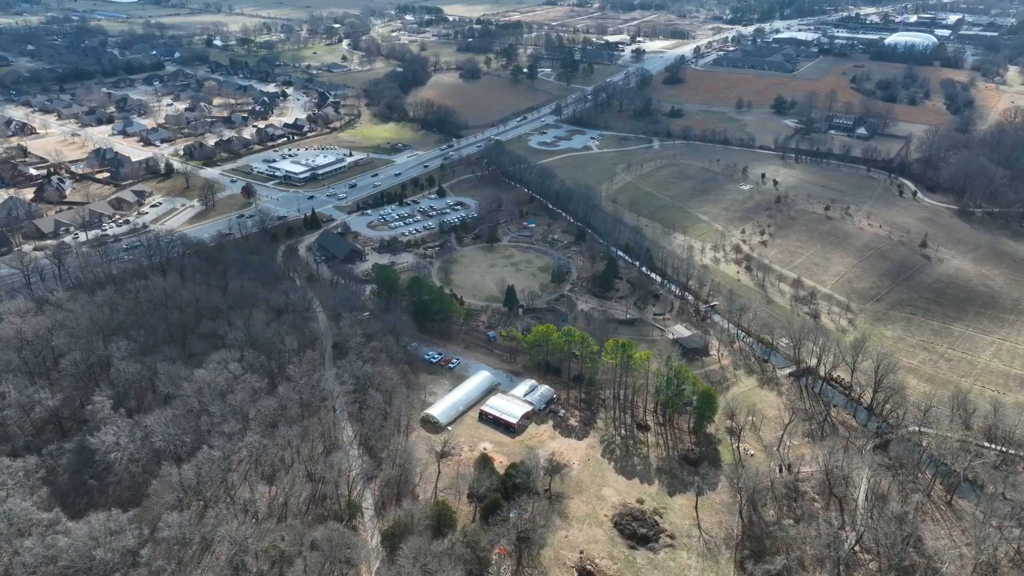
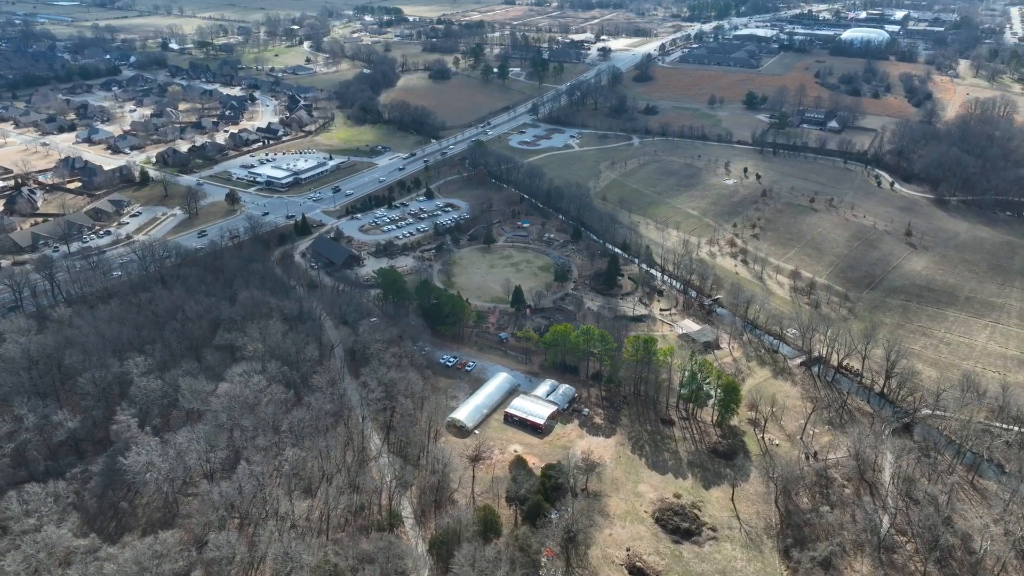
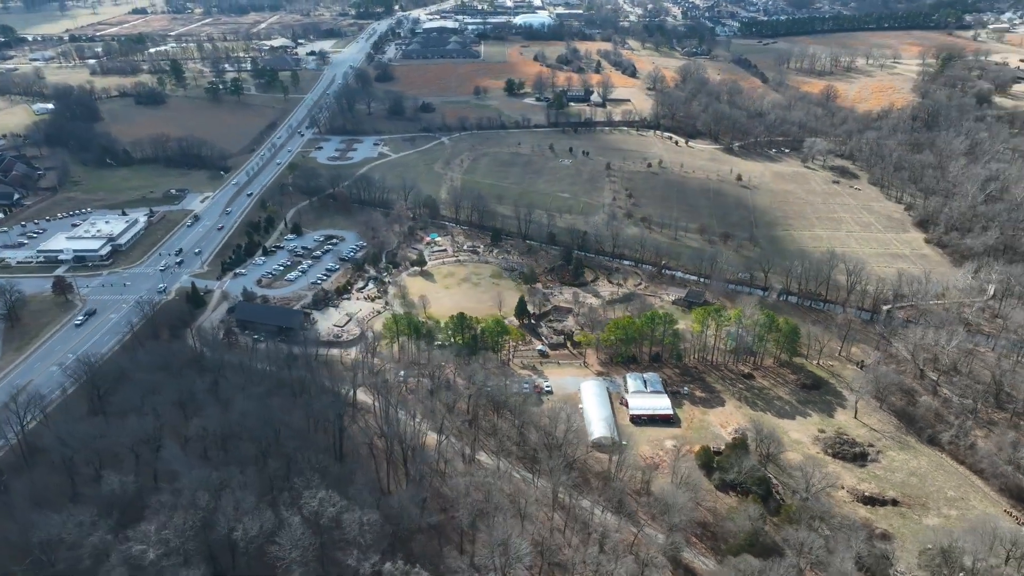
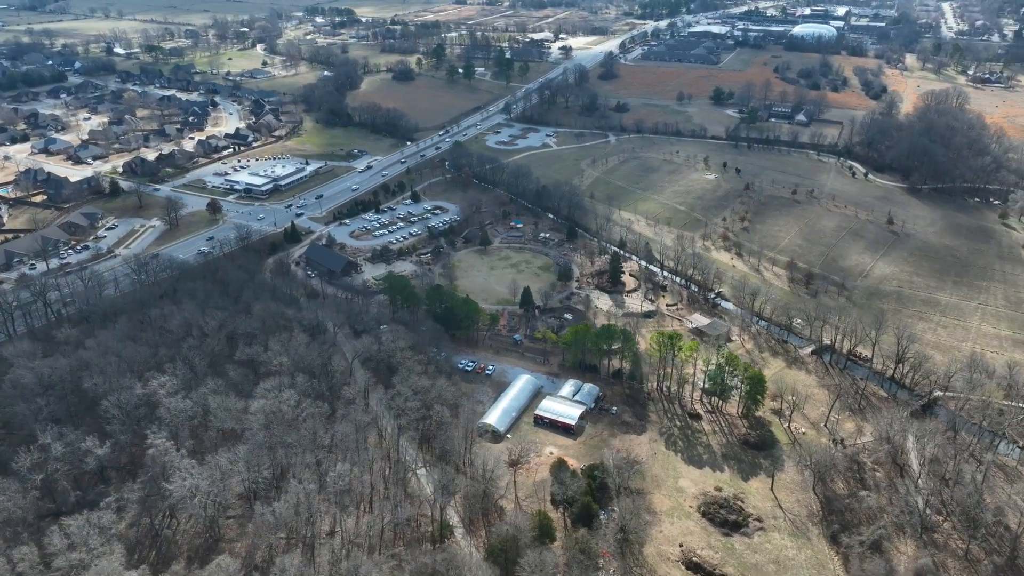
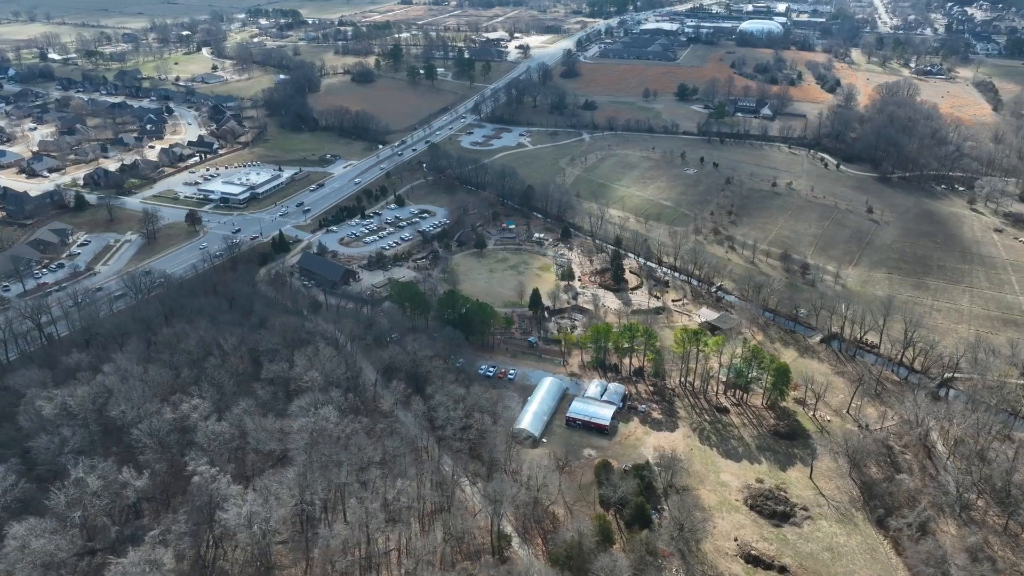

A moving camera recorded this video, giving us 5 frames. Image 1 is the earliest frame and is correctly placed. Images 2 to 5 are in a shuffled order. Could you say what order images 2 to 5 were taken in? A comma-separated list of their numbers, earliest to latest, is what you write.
2, 4, 5, 3
